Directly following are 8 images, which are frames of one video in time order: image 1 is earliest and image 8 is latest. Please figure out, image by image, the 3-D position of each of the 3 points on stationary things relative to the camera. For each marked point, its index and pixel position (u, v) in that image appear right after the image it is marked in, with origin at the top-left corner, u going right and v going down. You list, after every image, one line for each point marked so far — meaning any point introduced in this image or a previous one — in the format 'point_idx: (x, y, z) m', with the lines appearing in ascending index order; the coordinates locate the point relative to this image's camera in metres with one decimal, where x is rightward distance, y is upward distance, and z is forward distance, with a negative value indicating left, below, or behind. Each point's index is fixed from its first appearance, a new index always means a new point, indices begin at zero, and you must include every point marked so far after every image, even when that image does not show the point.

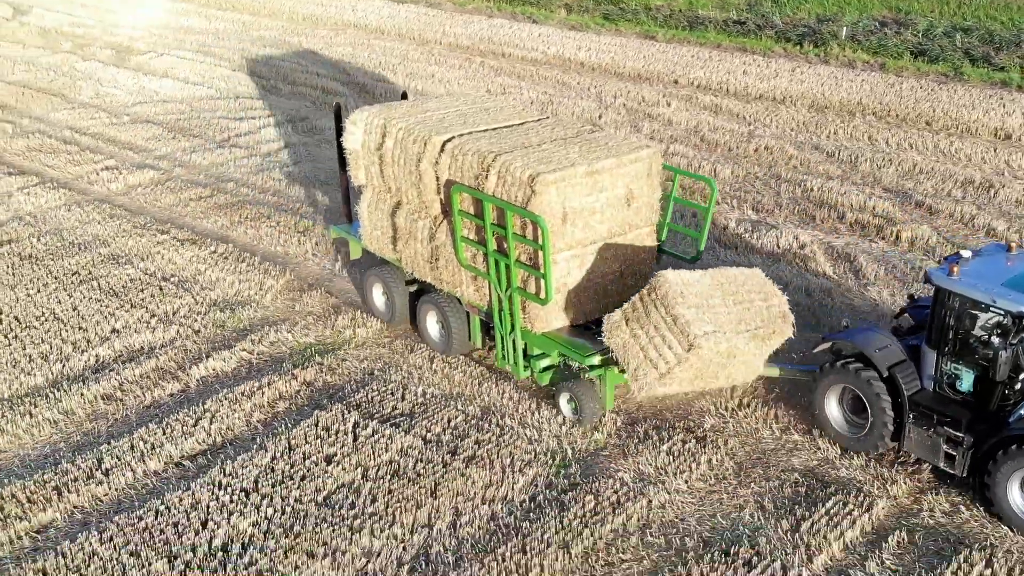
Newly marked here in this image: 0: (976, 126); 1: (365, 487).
0: (+5.3, +1.9, +14.7) m
1: (-0.8, -1.1, +7.2) m
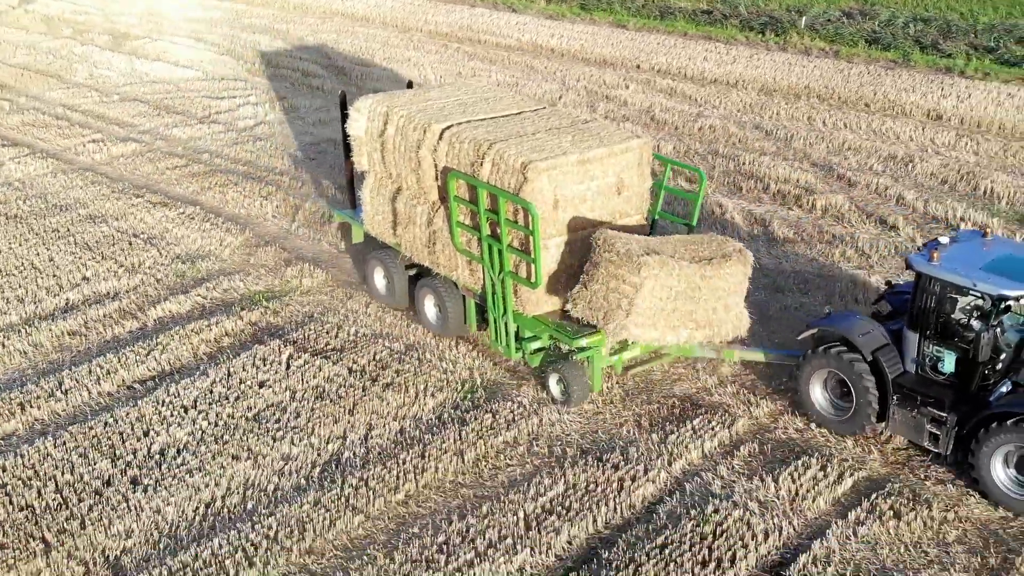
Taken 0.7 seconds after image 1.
0: (+4.9, +2.2, +15.6) m
1: (-1.4, -0.7, +8.2) m
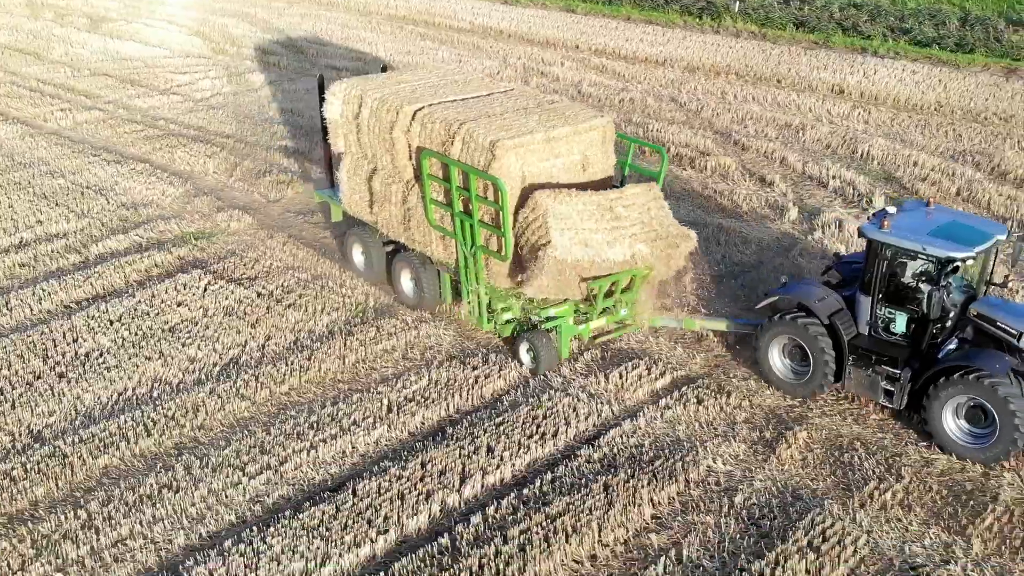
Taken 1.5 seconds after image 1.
0: (+4.0, +2.7, +16.8) m
1: (-2.3, -0.2, +9.5) m
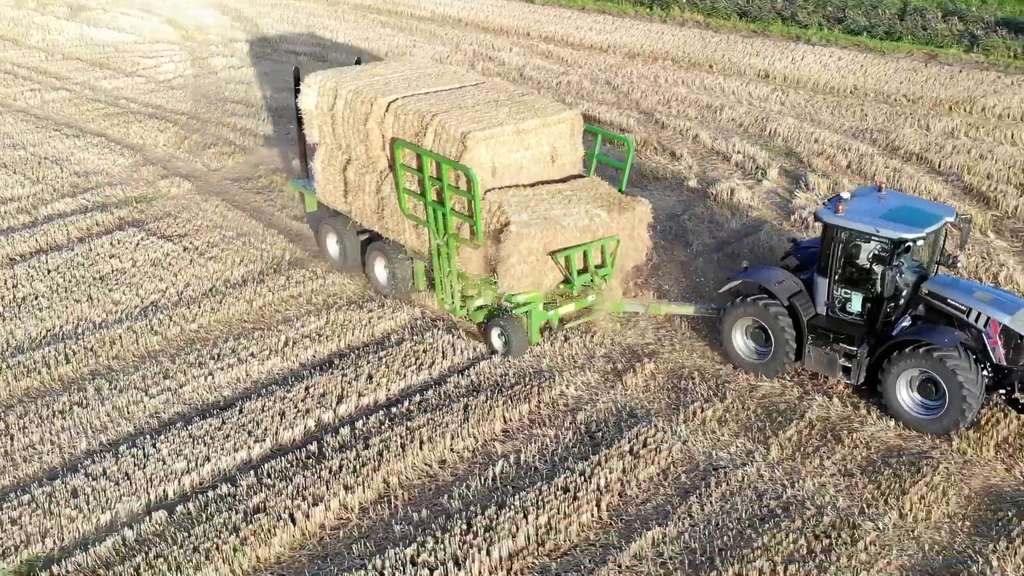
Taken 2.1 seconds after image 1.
0: (+3.3, +3.1, +17.8) m
1: (-3.1, +0.2, +10.4) m
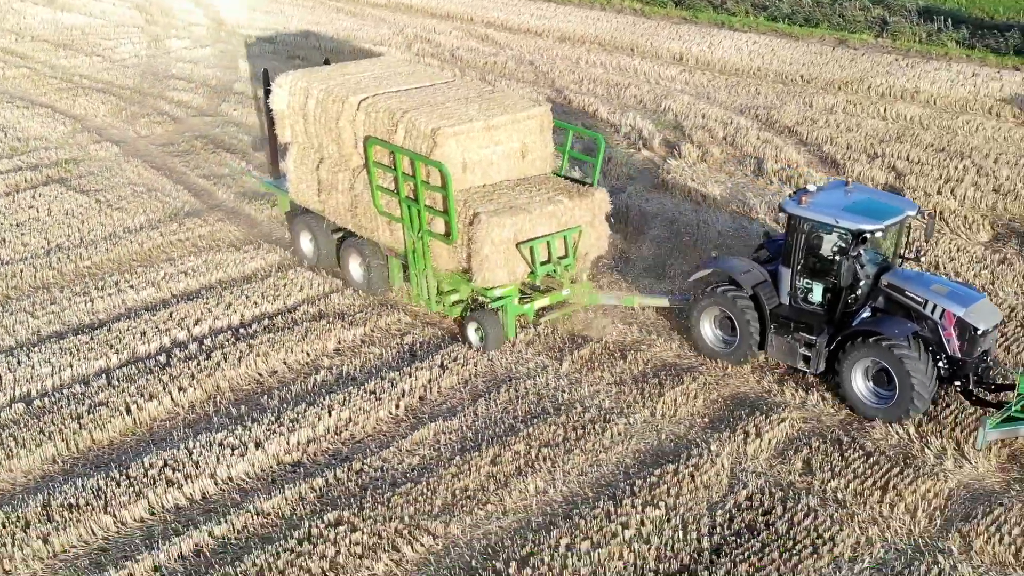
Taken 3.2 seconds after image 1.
0: (+2.3, +3.5, +18.8) m
1: (-4.2, +0.6, +11.6) m
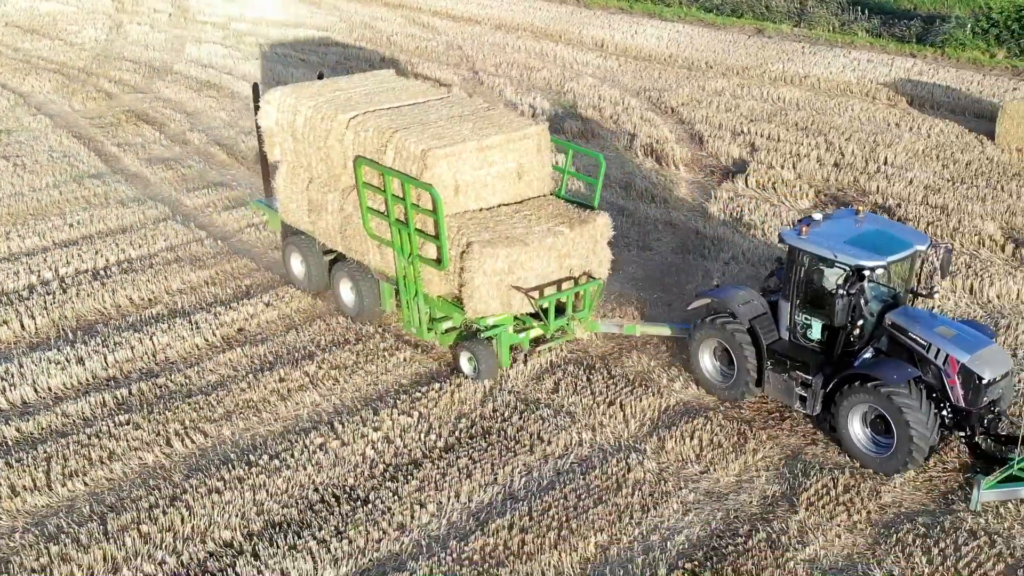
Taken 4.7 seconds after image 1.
0: (+1.2, +3.9, +19.8) m
1: (-5.5, +1.1, +12.8) m
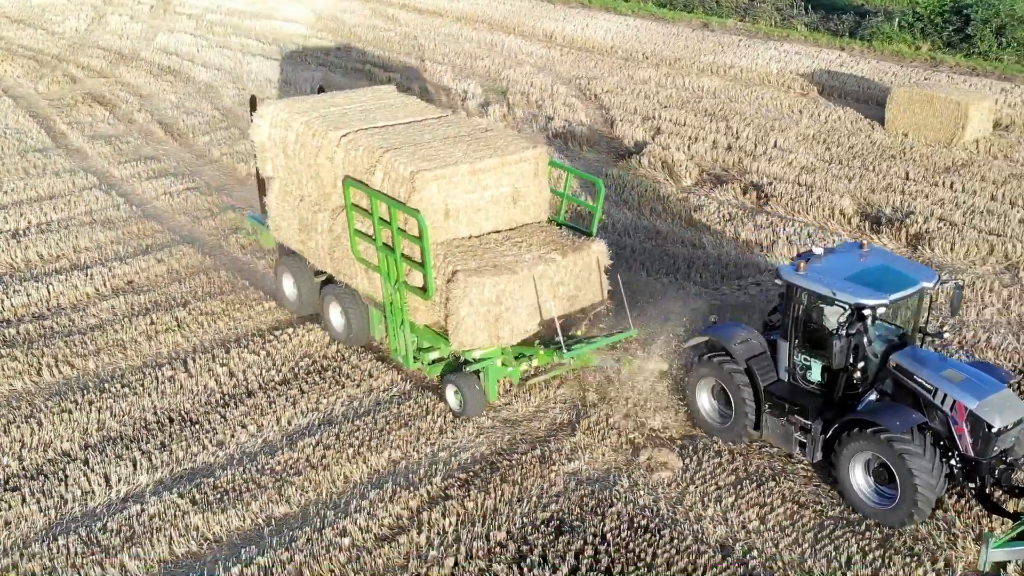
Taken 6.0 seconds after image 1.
0: (+0.5, +4.1, +20.7) m
1: (-6.4, +1.5, +13.9) m
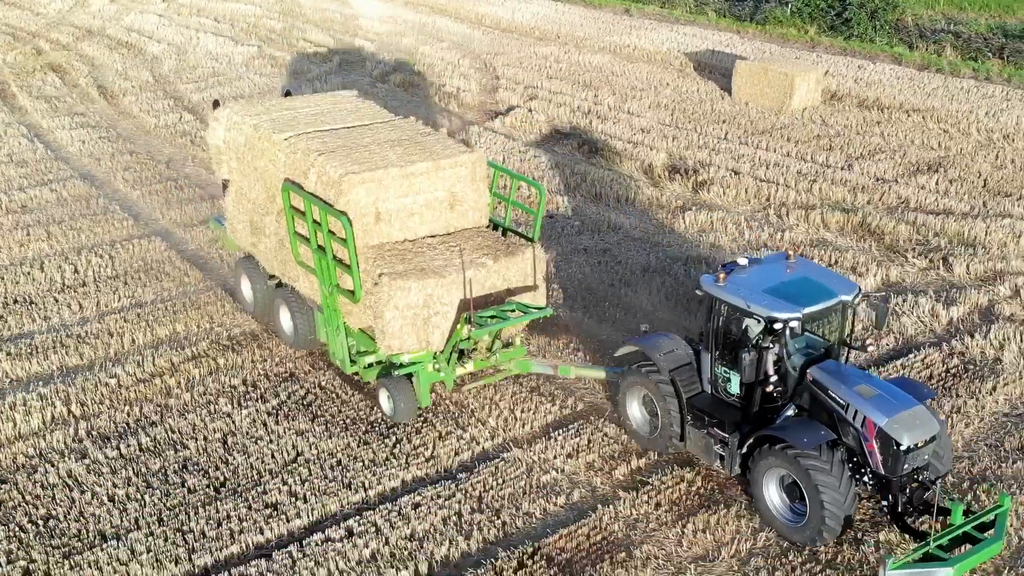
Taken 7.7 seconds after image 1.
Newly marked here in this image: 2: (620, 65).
0: (-0.6, +4.8, +22.5) m
1: (-7.8, +2.3, +15.9) m
2: (+1.5, +3.1, +17.8) m
